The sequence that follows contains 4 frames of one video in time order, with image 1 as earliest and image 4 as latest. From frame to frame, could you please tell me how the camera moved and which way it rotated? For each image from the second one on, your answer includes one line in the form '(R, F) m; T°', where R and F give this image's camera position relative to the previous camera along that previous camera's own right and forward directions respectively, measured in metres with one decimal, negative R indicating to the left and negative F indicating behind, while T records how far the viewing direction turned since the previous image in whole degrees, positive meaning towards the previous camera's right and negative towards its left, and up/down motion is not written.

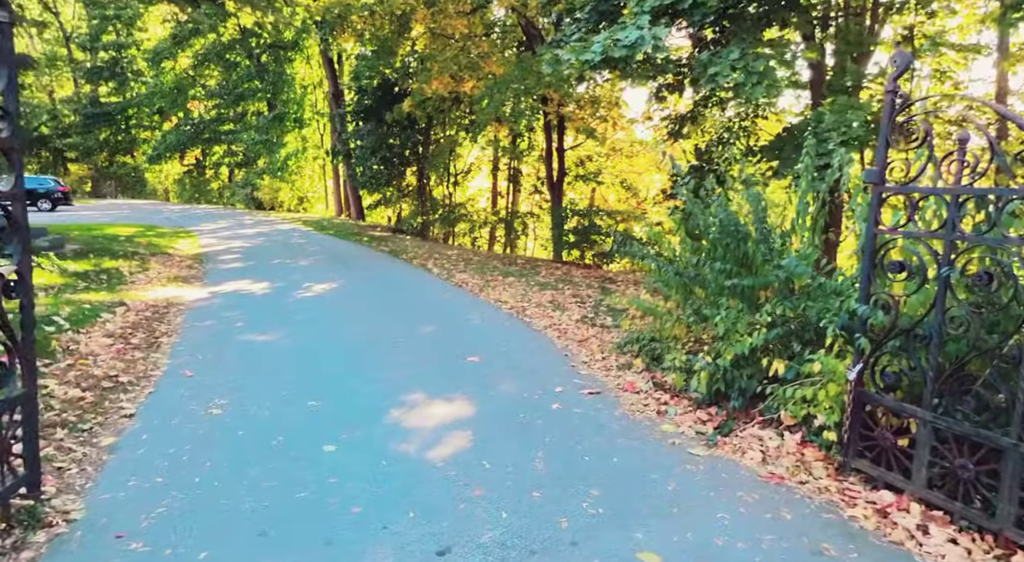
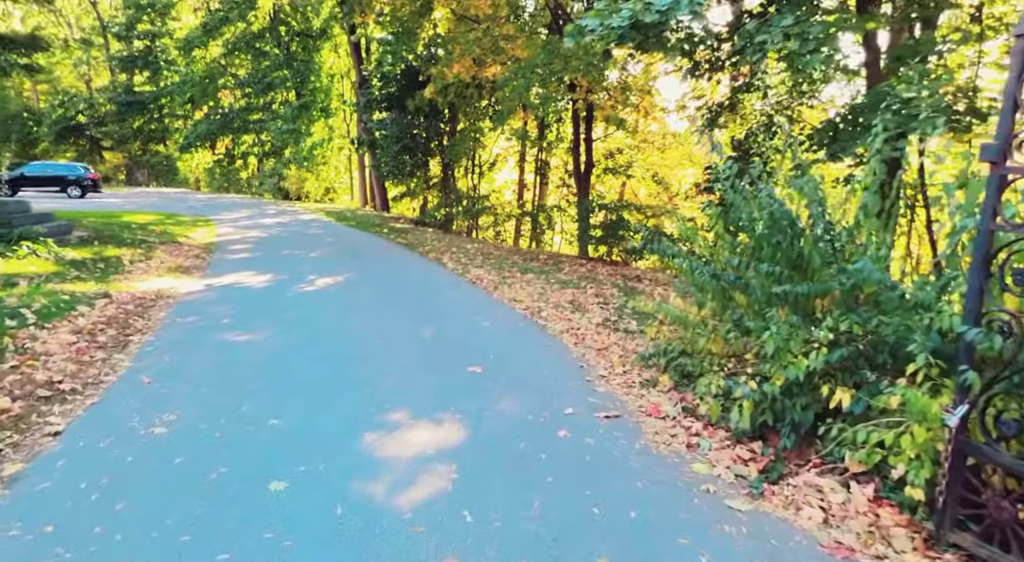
(+0.2, +0.9) m; -2°
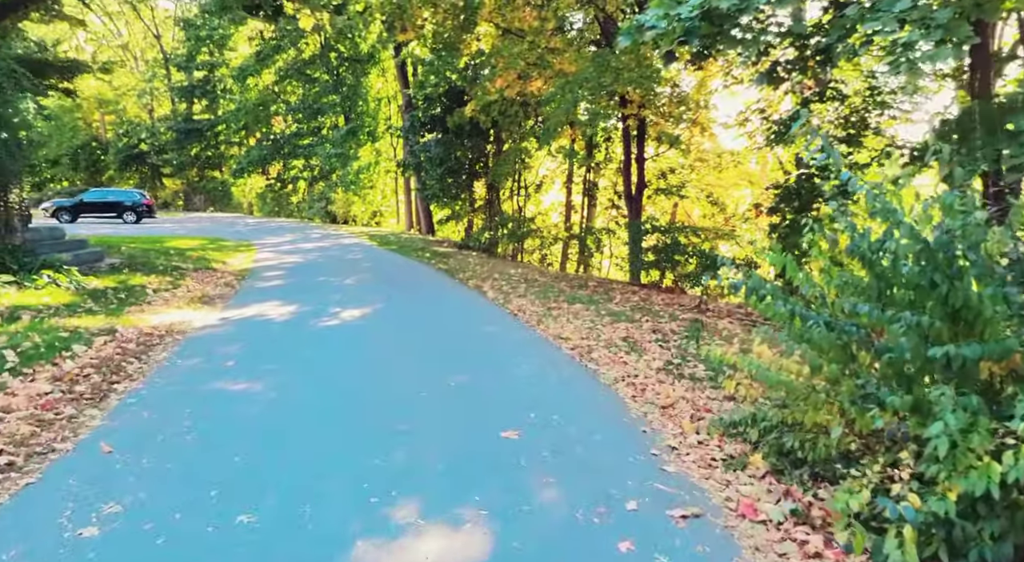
(0.0, +1.1) m; -4°
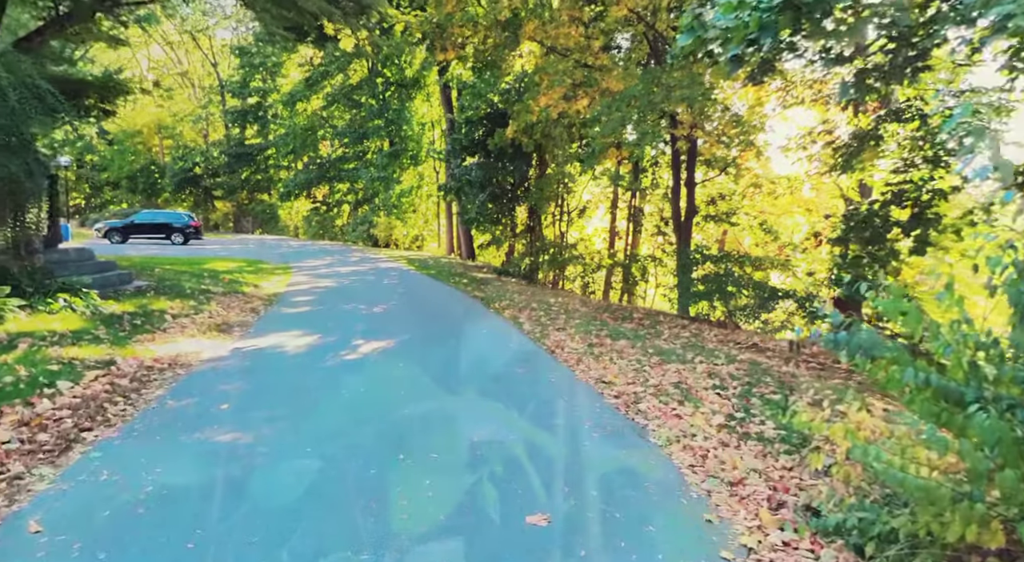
(+0.1, +1.0) m; -3°
